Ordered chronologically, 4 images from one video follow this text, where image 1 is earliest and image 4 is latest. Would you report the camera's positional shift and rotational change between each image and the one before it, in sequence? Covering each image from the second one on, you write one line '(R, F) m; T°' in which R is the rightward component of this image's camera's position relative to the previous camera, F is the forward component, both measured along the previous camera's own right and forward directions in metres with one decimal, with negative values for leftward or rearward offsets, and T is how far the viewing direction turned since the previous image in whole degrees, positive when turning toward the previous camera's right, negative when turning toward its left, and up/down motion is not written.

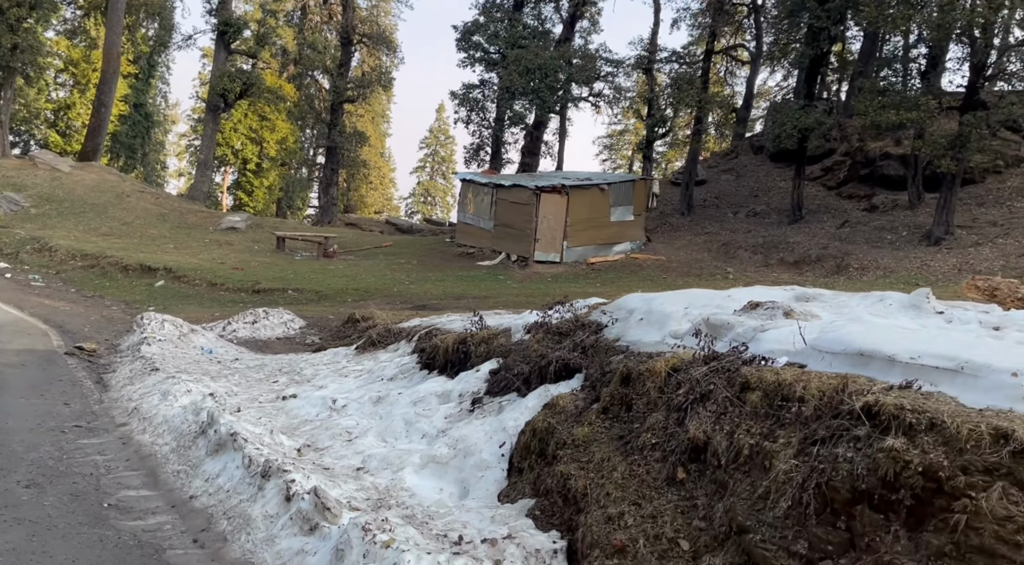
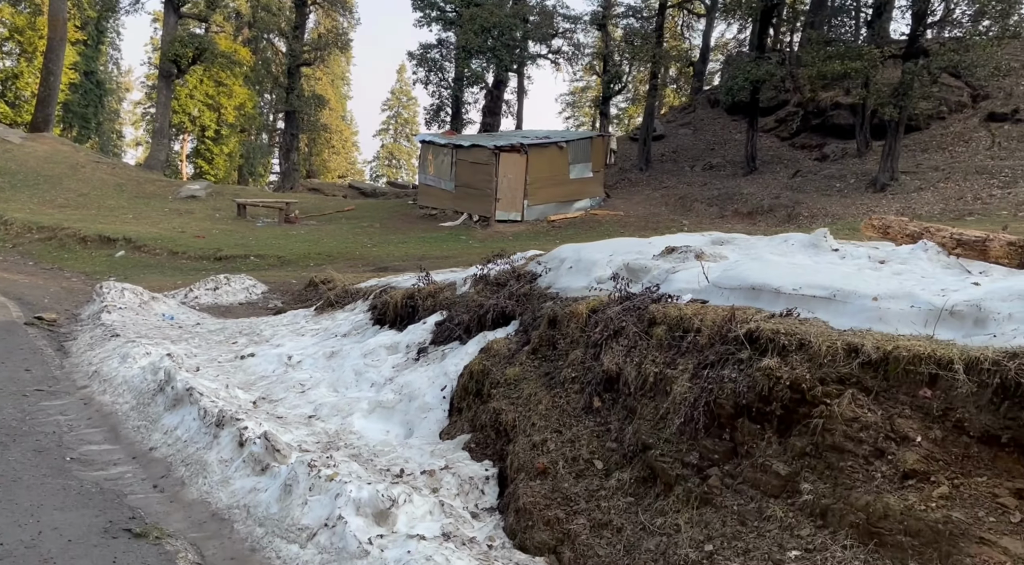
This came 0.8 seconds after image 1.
(+0.2, -0.3) m; +2°
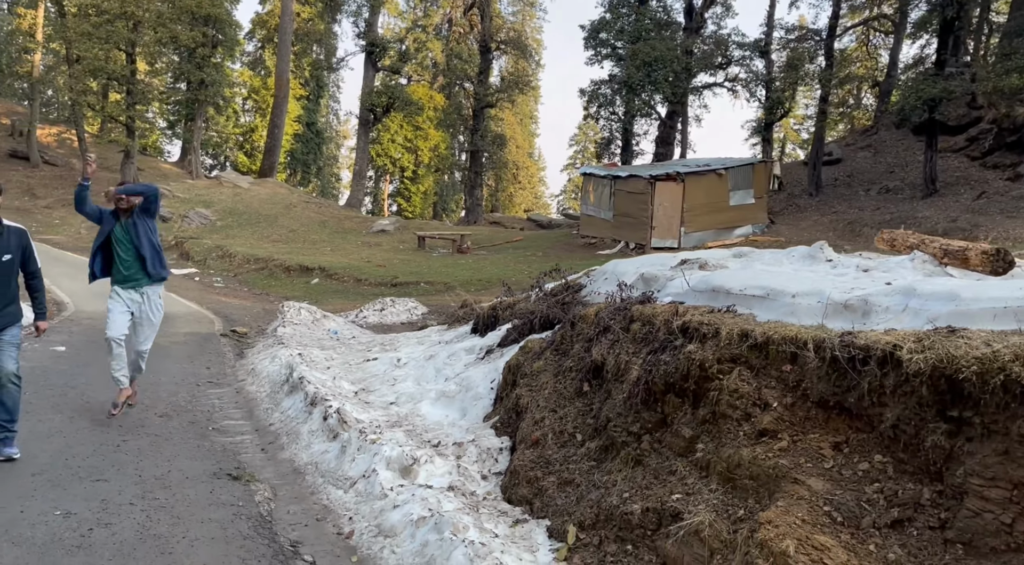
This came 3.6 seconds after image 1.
(+1.2, -0.7) m; -15°
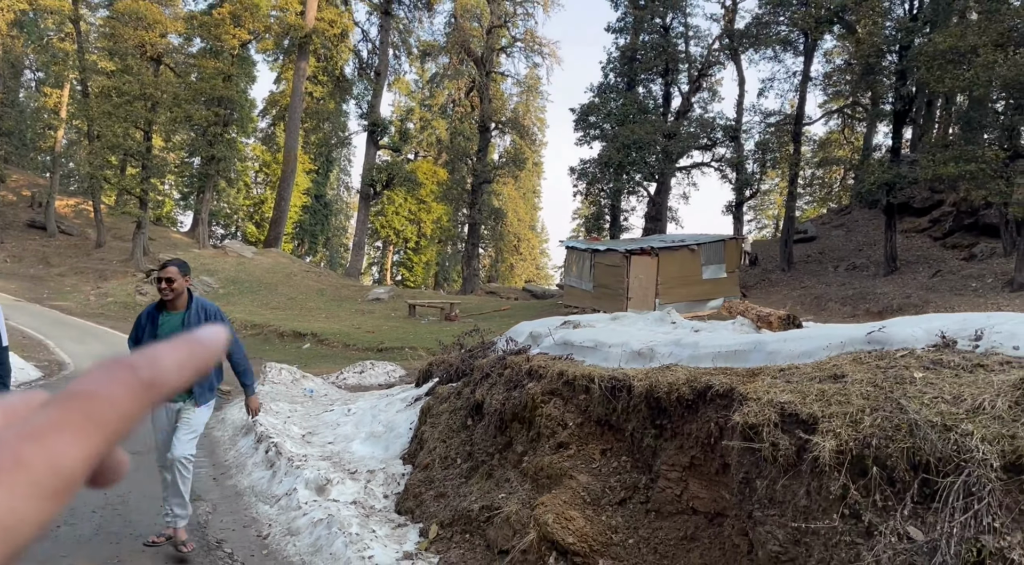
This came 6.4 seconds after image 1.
(+0.8, -1.1) m; -1°
